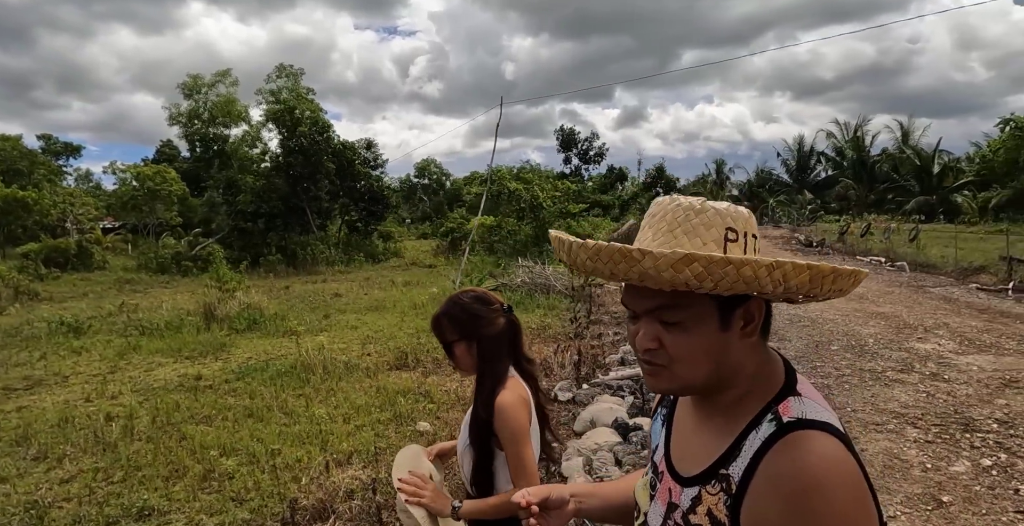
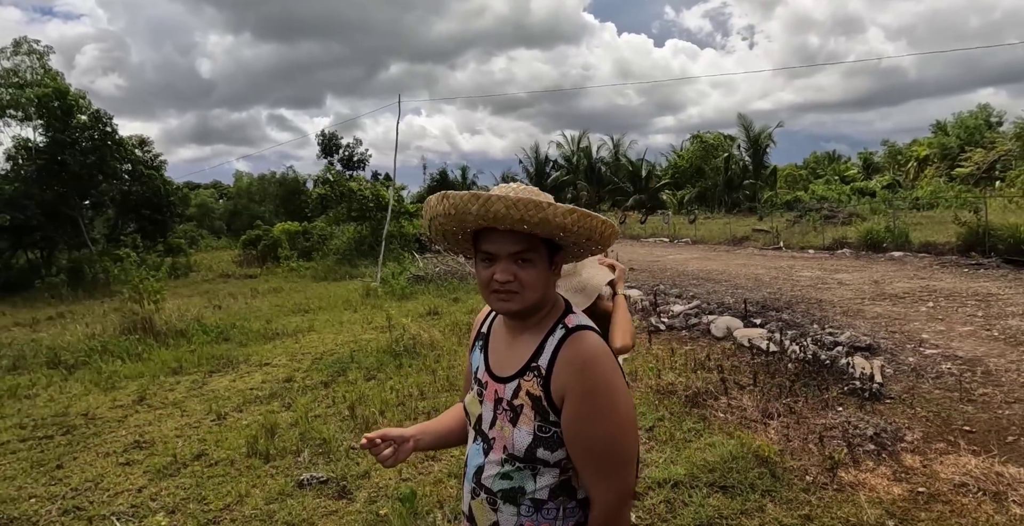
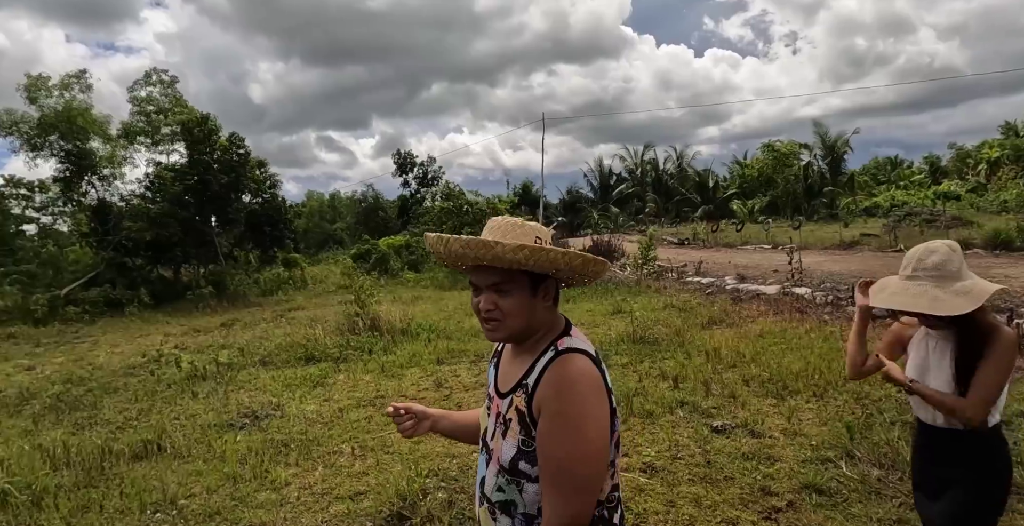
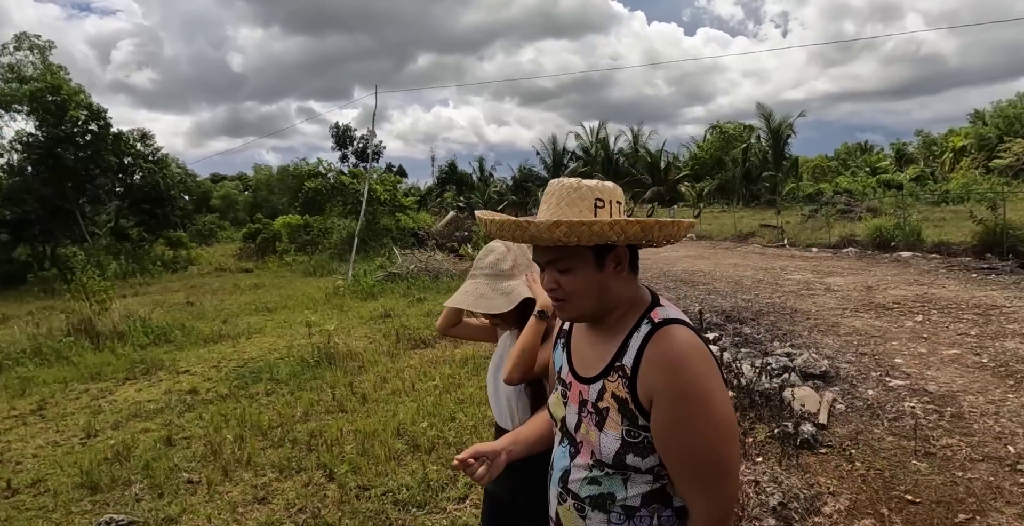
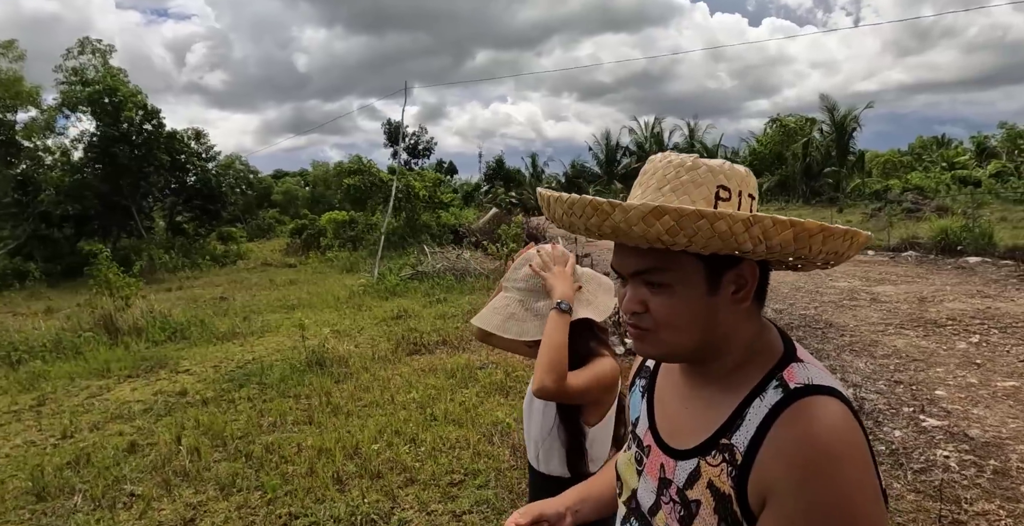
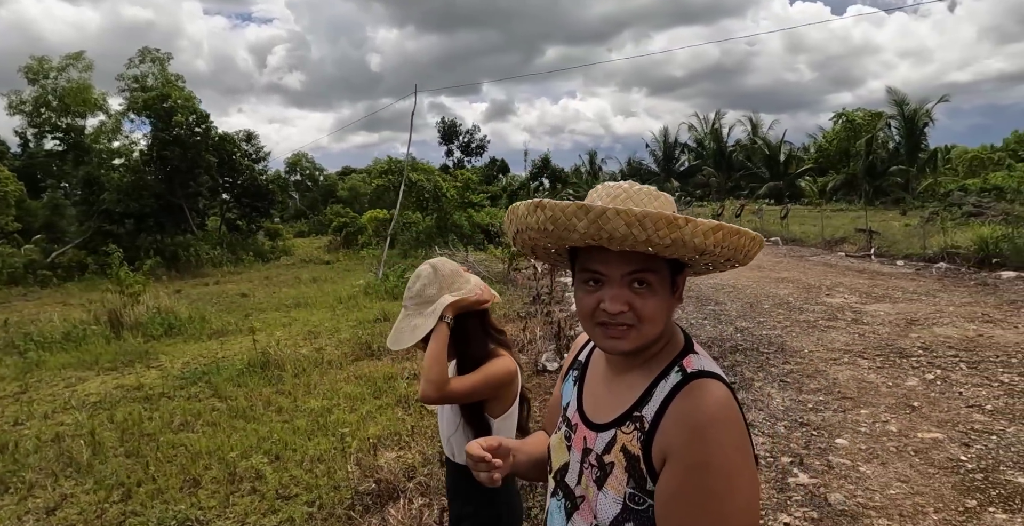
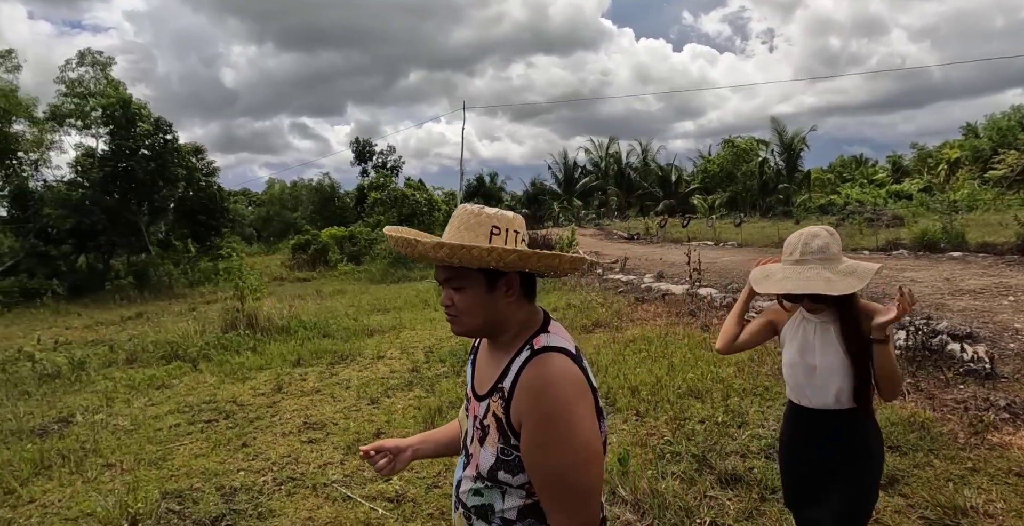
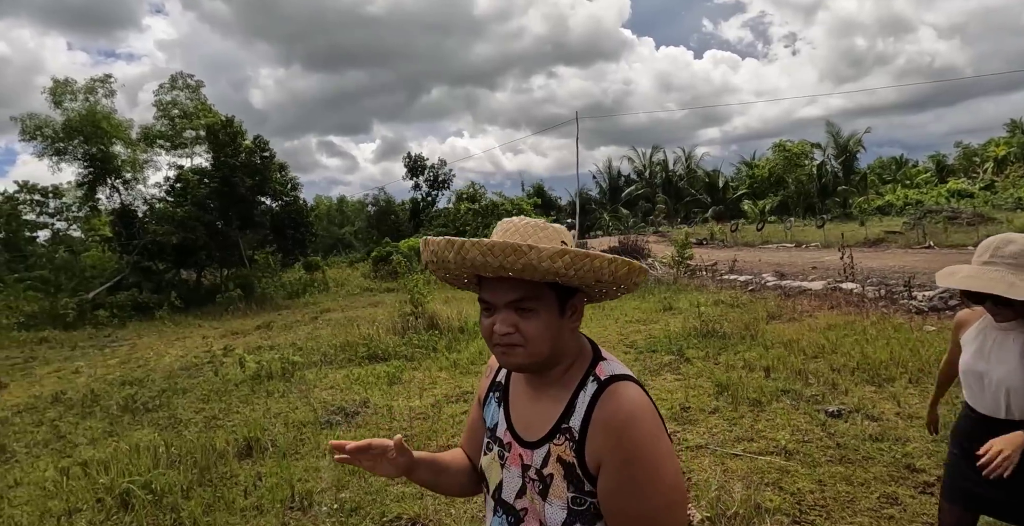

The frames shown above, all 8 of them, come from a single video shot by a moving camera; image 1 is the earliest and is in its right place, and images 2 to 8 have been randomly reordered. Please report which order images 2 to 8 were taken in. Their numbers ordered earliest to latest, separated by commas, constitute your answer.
6, 5, 4, 2, 7, 3, 8
